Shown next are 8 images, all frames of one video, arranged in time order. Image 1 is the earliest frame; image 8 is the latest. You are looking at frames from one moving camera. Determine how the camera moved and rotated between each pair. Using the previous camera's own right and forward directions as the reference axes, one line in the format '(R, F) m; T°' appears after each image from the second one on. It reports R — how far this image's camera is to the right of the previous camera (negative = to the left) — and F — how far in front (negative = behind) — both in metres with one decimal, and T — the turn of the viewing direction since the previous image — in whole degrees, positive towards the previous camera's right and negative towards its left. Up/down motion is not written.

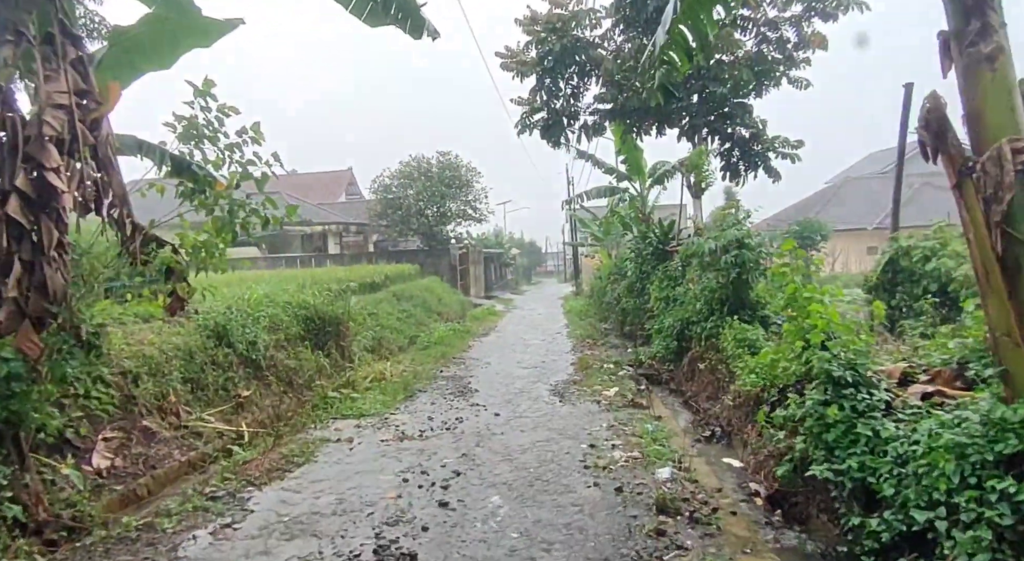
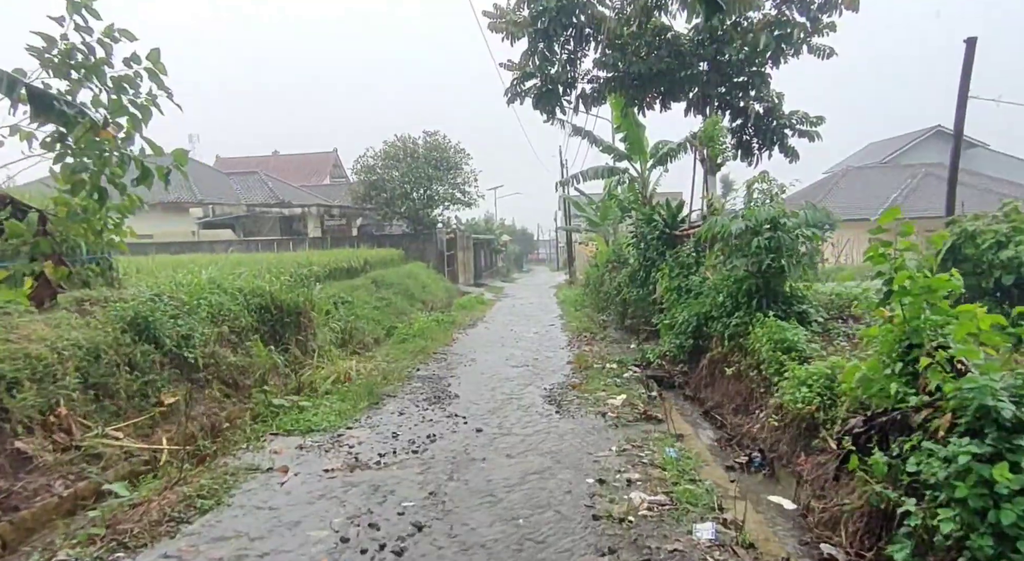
(0.0, +1.1) m; +1°
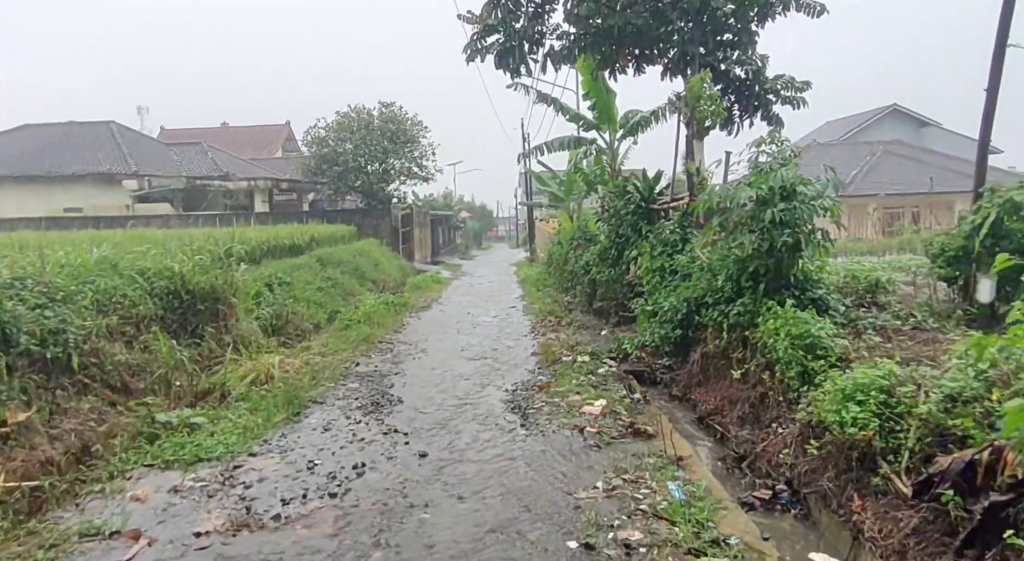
(0.0, +1.0) m; +4°
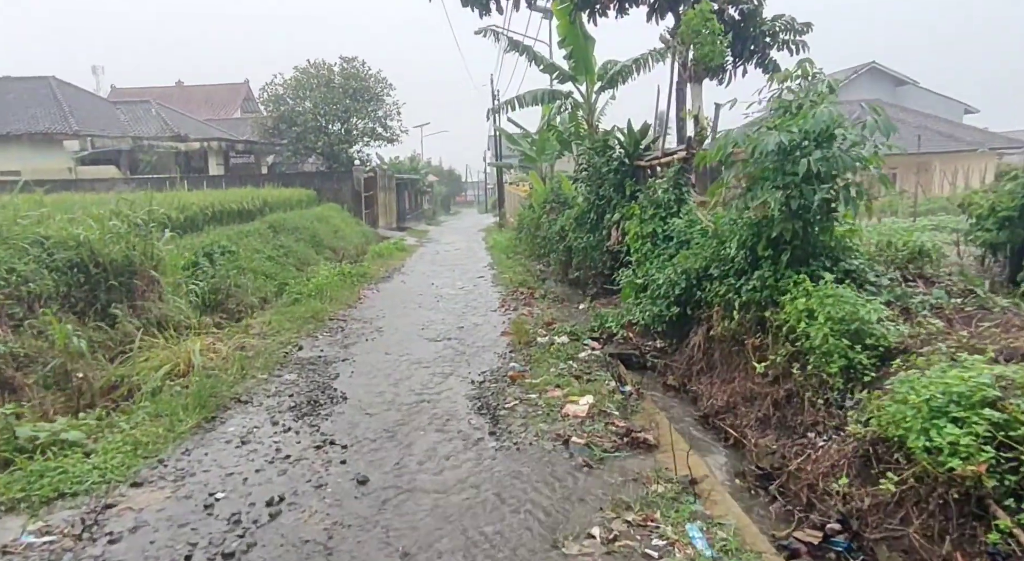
(0.0, +0.9) m; +3°
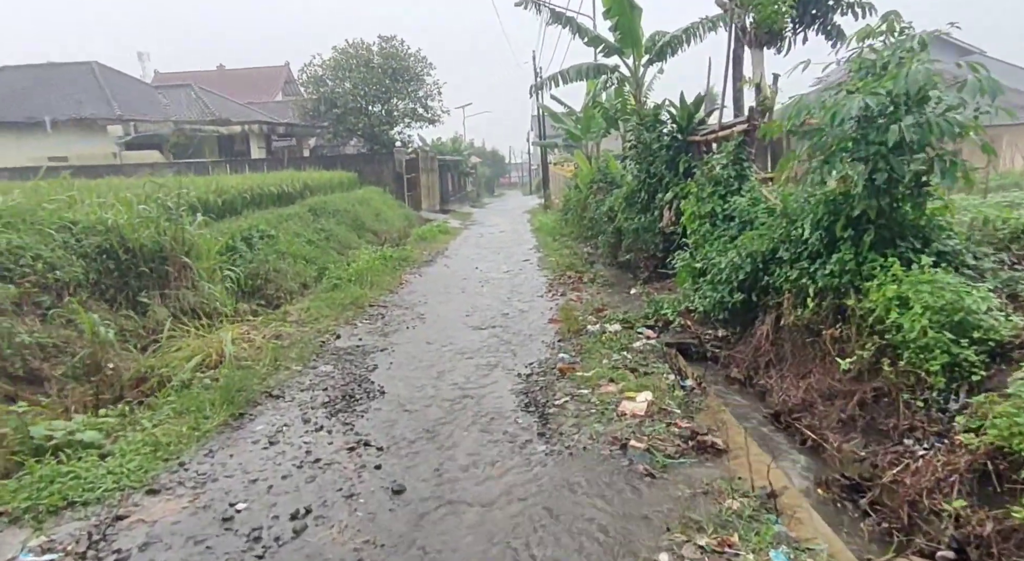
(0.0, +0.3) m; -4°
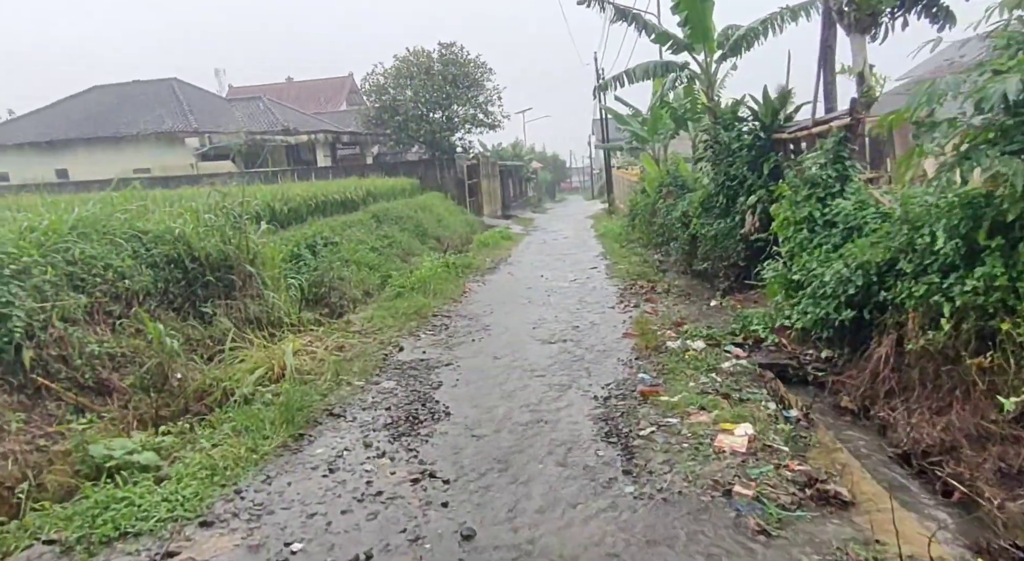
(-0.1, +0.3) m; -6°
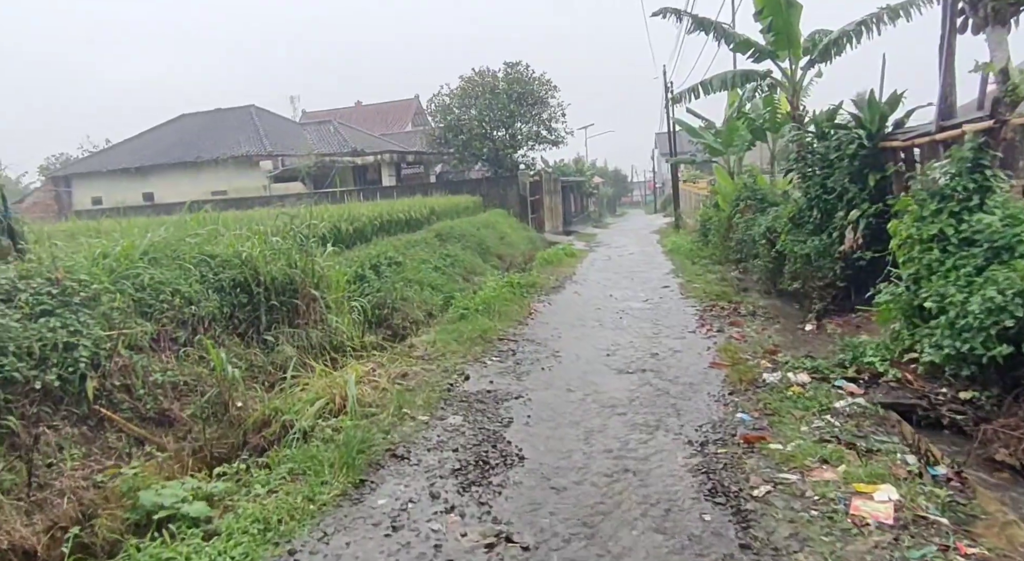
(-0.1, +0.4) m; -6°
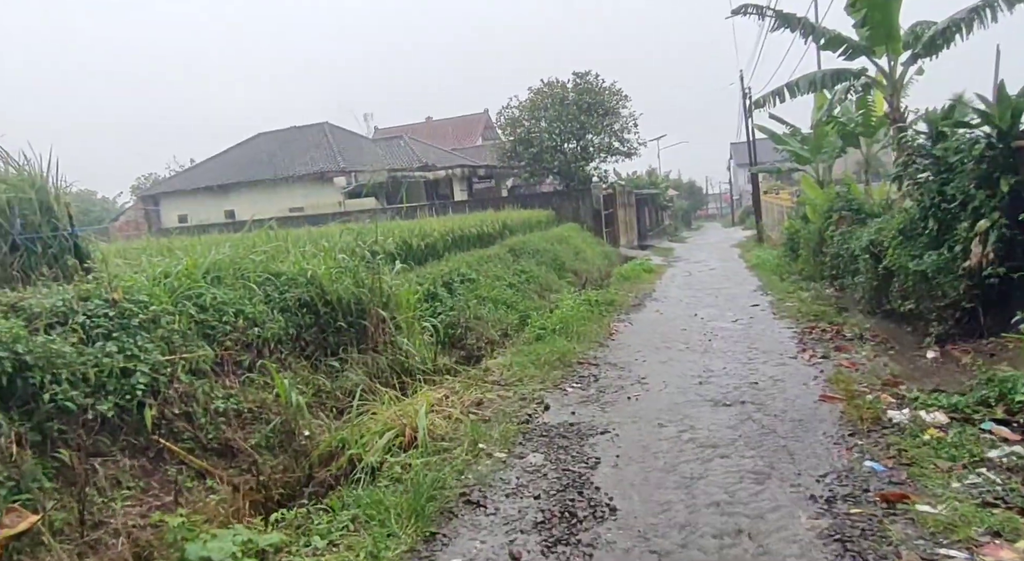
(-0.1, +0.3) m; -6°
